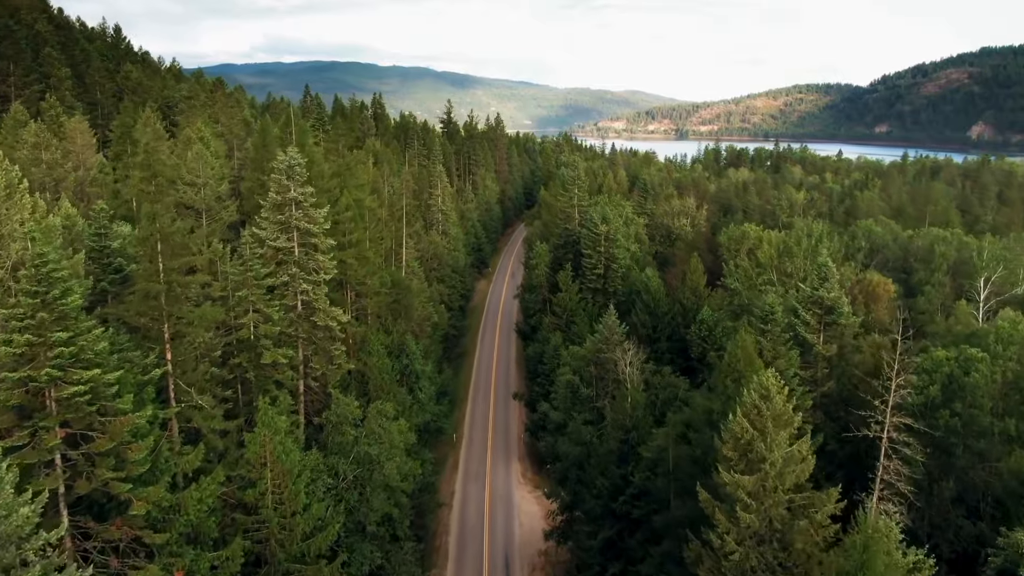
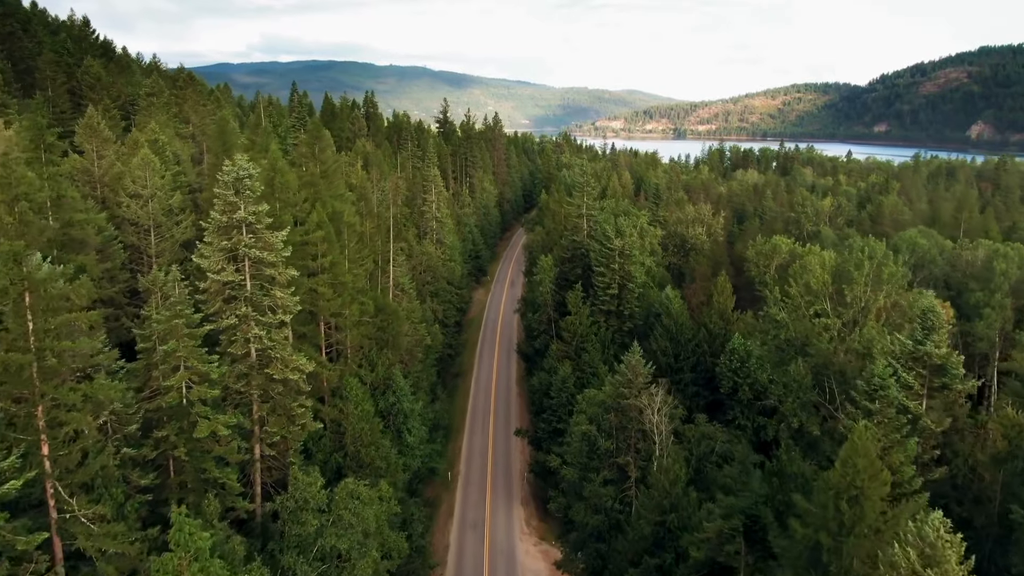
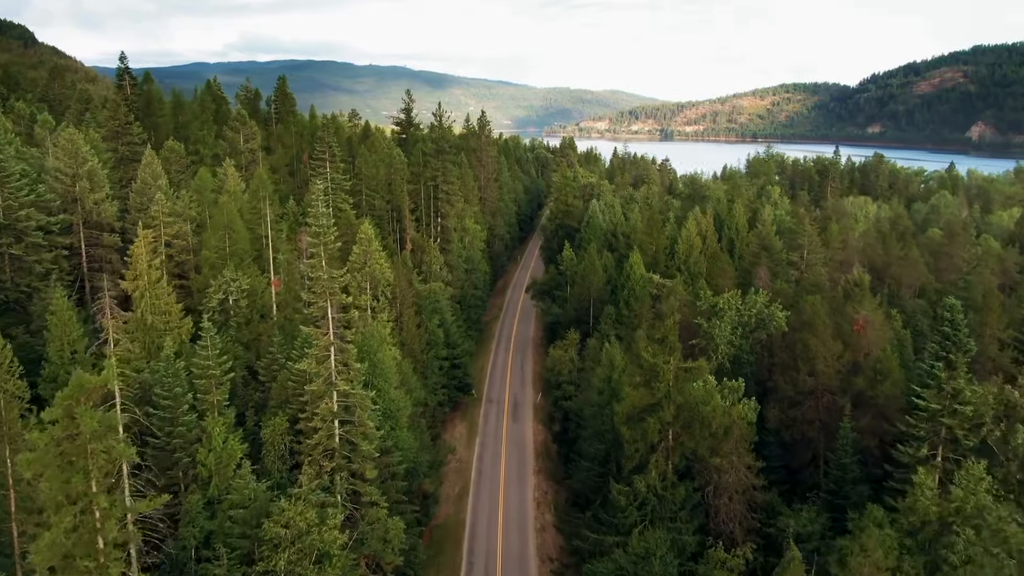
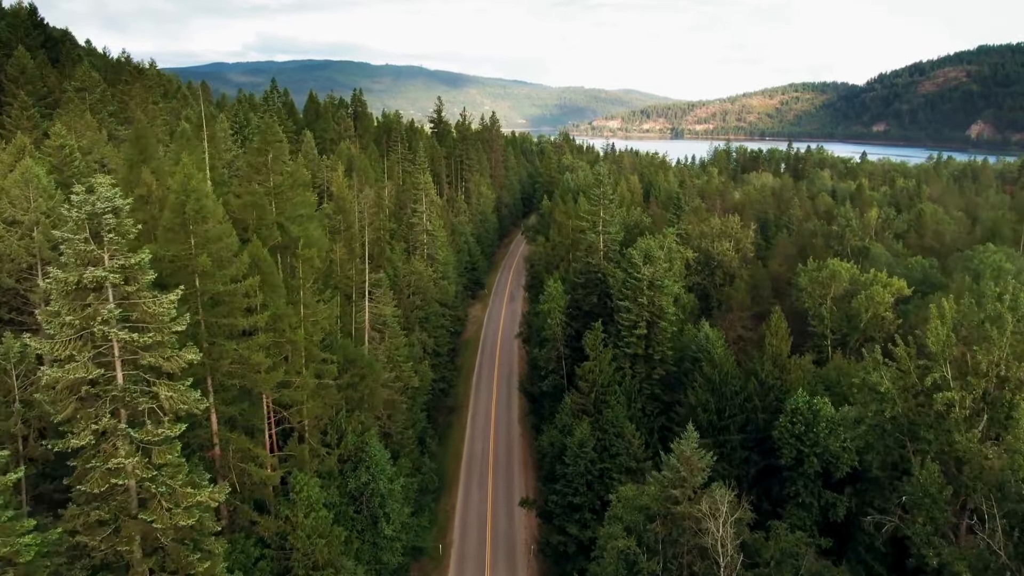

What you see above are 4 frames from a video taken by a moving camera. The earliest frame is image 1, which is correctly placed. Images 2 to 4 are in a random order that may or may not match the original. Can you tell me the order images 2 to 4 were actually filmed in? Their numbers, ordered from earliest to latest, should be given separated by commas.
2, 4, 3
